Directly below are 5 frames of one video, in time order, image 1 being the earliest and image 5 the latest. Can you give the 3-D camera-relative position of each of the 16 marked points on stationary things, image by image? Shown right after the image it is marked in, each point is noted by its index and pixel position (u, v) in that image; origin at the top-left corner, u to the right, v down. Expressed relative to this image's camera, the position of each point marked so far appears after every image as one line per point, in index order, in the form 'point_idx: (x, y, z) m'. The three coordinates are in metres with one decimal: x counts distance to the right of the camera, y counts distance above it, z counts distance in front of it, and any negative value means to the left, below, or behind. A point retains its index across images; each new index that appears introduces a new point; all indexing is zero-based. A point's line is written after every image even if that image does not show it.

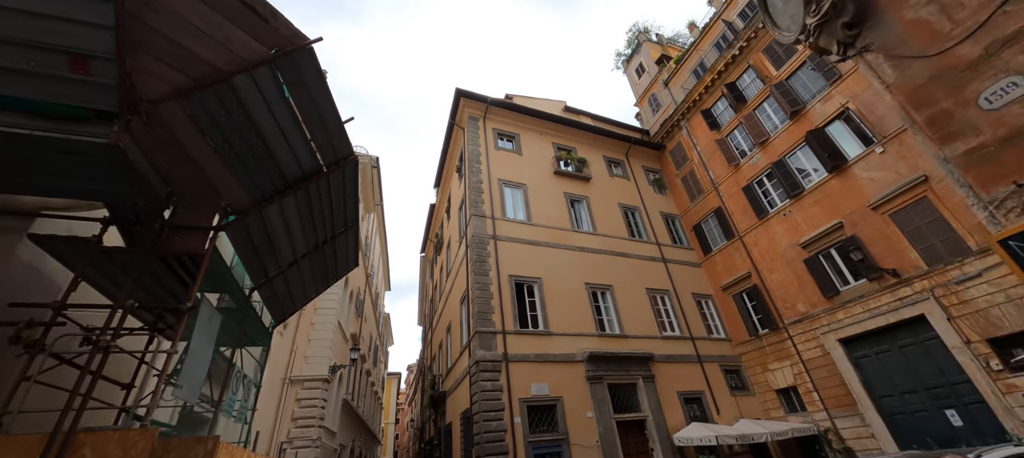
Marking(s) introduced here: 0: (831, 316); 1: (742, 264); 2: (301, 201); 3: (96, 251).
0: (+9.8, -2.7, +11.7) m
1: (+8.9, -1.4, +14.8) m
2: (-2.3, +0.3, +4.2) m
3: (-3.3, -0.2, +3.0) m
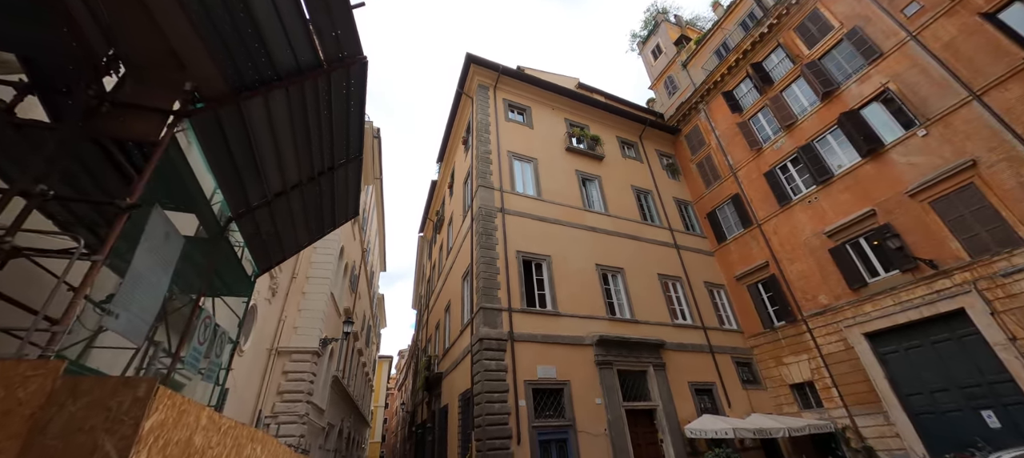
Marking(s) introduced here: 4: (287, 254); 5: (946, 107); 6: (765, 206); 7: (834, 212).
0: (+9.9, -2.3, +11.0) m
1: (+9.1, -0.9, +14.1) m
2: (-1.9, +1.1, +3.3) m
3: (-2.9, +0.6, +2.1) m
4: (-3.1, -0.2, +5.2) m
5: (+11.5, +3.2, +10.1) m
6: (+9.3, +0.8, +14.1) m
7: (+10.1, +0.5, +12.0) m
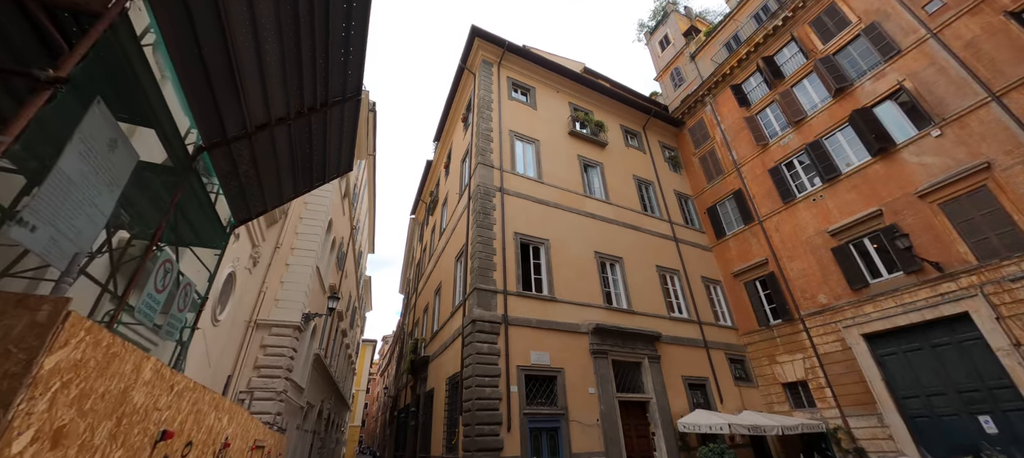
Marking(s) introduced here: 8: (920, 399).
0: (+9.8, -2.3, +10.8) m
1: (+8.9, -0.8, +13.9) m
2: (-1.7, +1.6, +2.8) m
3: (-2.6, +1.1, +1.6) m
4: (-3.0, +0.4, +4.7) m
5: (+11.6, +3.1, +9.9) m
6: (+9.3, +0.9, +13.9) m
7: (+10.1, +0.6, +11.7) m
8: (+10.2, -4.3, +9.5) m
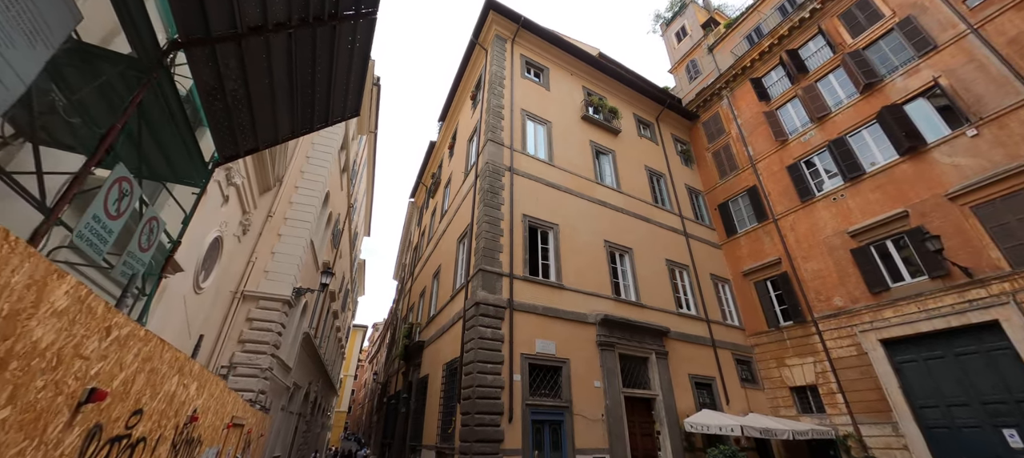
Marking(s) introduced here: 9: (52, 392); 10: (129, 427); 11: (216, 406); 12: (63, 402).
0: (+9.9, -2.3, +10.4) m
1: (+9.1, -0.7, +13.4) m
2: (-1.2, +2.1, +2.1) m
3: (-2.2, +1.6, +0.9) m
4: (-2.7, +1.0, +4.0) m
5: (+12.0, +3.0, +9.4) m
6: (+9.5, +1.0, +13.4) m
7: (+10.3, +0.5, +11.2) m
8: (+10.2, -4.3, +9.1) m
9: (-1.6, -0.6, +1.3) m
10: (-1.9, -1.0, +1.9) m
11: (-2.7, -1.6, +3.5) m
12: (-1.6, -0.6, +1.4) m
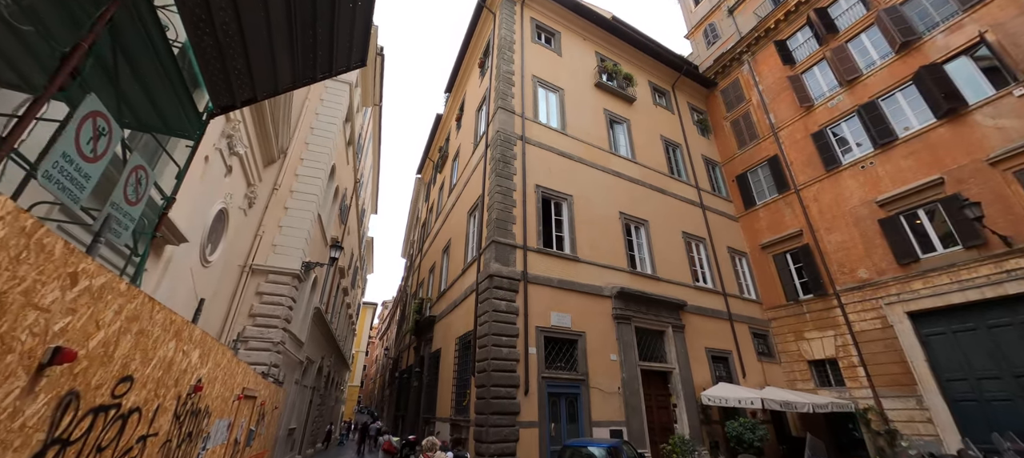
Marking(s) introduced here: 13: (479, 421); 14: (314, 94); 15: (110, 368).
0: (+10.2, -1.5, +10.0) m
1: (+9.4, +0.2, +12.9) m
2: (-1.1, +2.3, +1.7) m
3: (-2.0, +1.9, +0.5) m
4: (-2.4, +1.3, +3.7) m
5: (+12.3, +3.8, +8.6) m
6: (+9.9, +2.0, +12.8) m
7: (+10.6, +1.4, +10.7) m
8: (+10.5, -3.6, +8.8) m
9: (-1.4, -0.3, +1.0) m
10: (-1.7, -0.7, +1.7) m
11: (-2.4, -1.2, +3.2) m
12: (-1.5, -0.4, +1.1) m
13: (-0.6, -3.6, +7.1) m
14: (-5.9, +4.0, +11.4) m
15: (-1.7, -0.6, +1.6) m
